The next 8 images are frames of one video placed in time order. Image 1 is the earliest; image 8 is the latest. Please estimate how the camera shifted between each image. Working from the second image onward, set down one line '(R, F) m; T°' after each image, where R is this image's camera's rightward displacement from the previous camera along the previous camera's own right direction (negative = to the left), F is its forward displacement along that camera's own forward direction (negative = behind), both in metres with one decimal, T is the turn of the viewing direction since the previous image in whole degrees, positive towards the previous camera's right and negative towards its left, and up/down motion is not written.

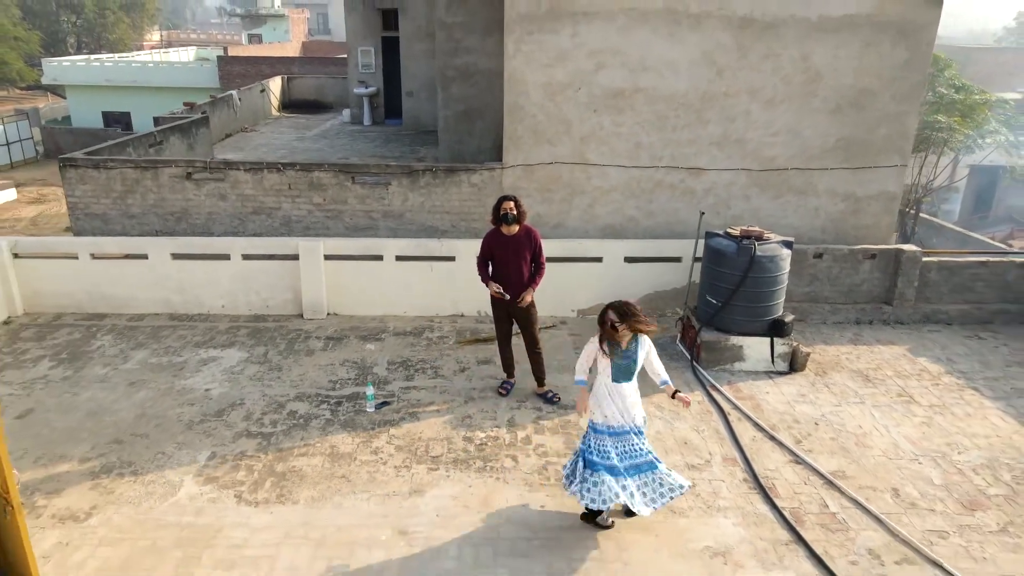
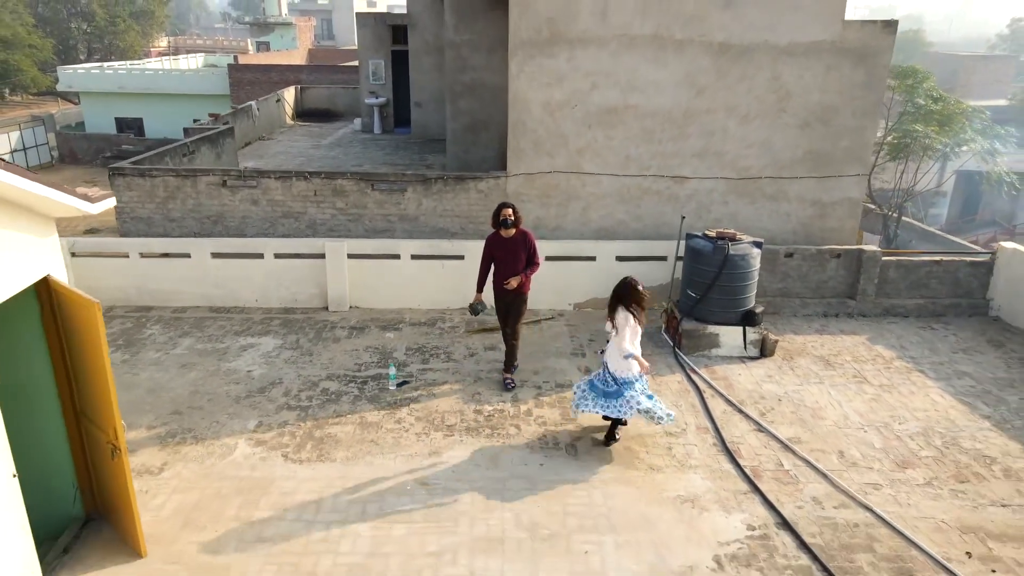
(0.0, -0.8) m; 0°
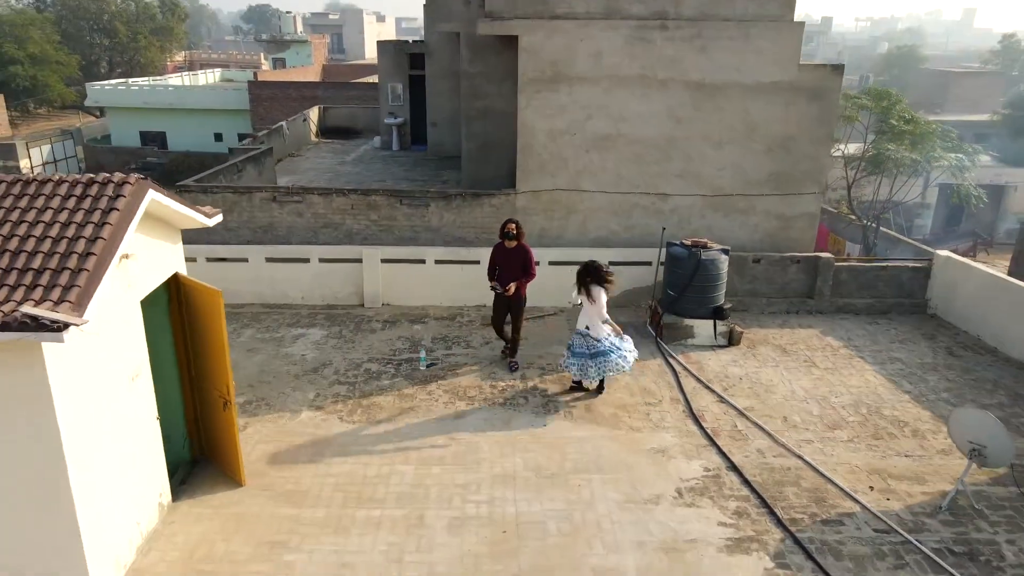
(0.0, -1.3) m; 0°
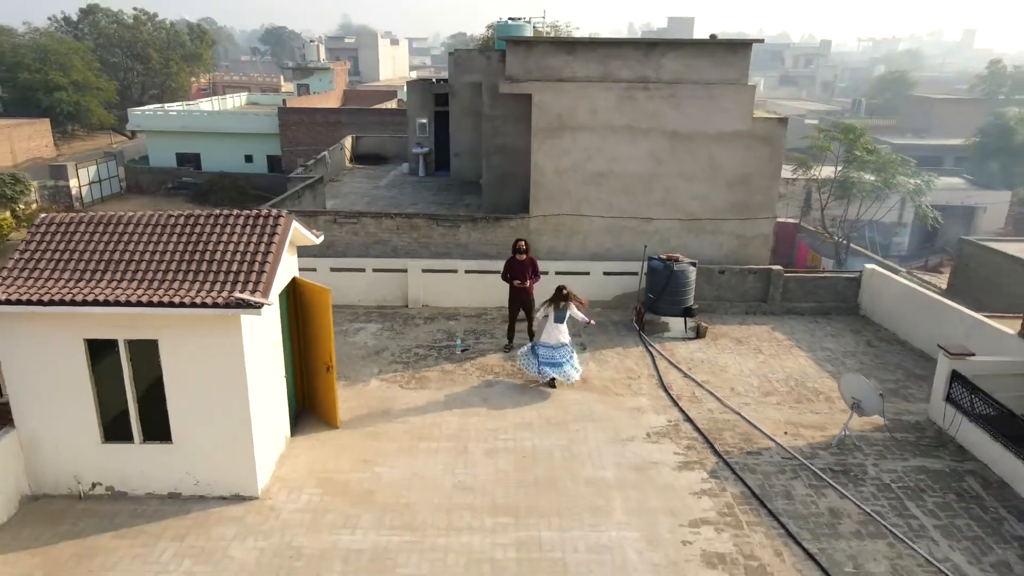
(-0.1, -2.2) m; -1°
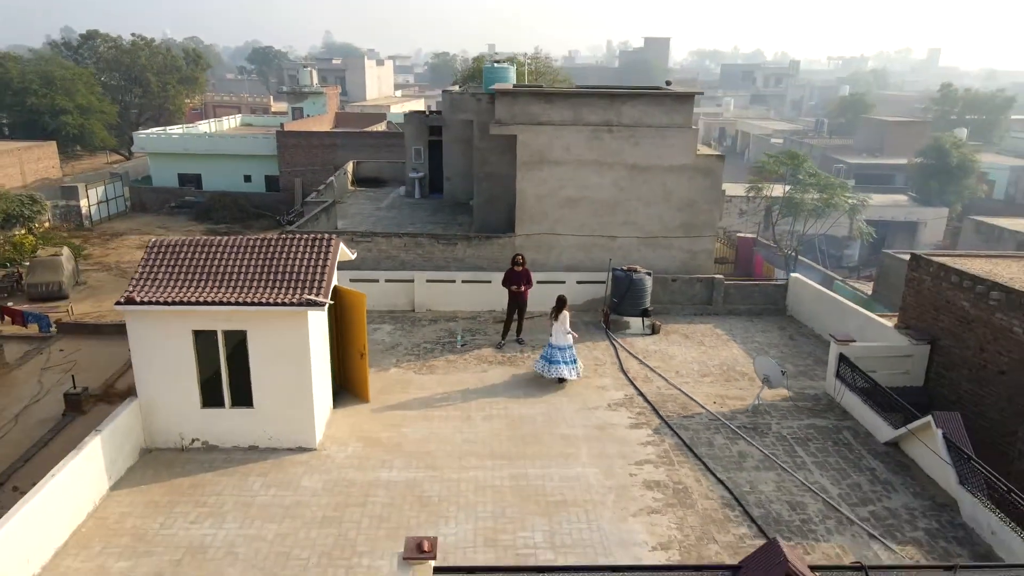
(-0.1, -2.3) m; +1°
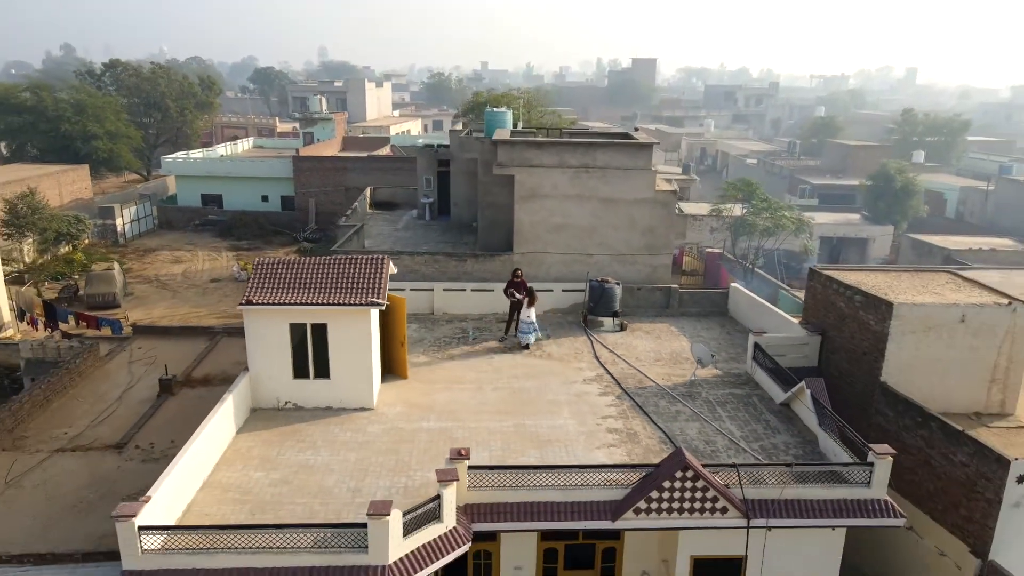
(-0.2, -3.5) m; +1°
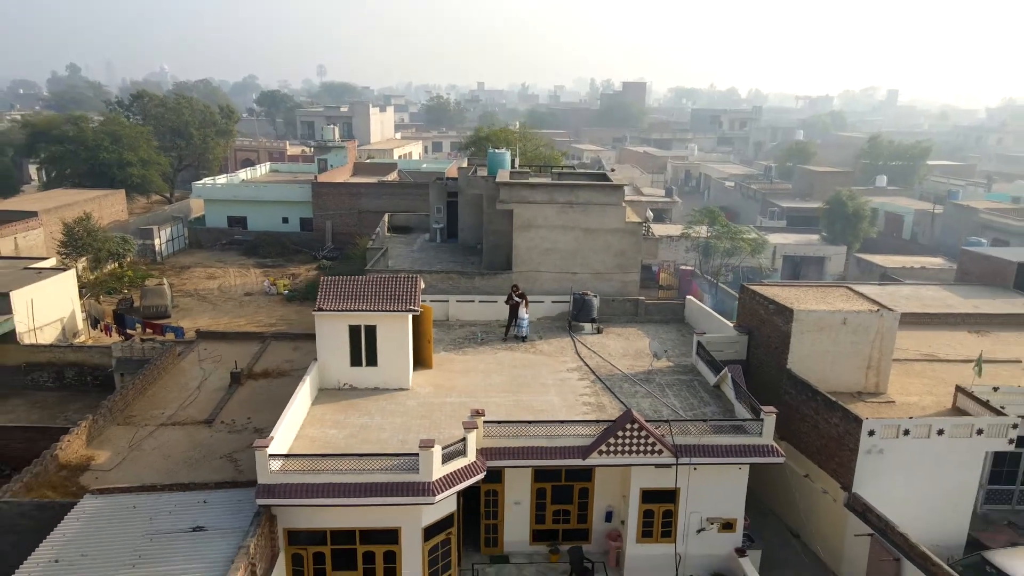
(-0.1, -4.2) m; 0°
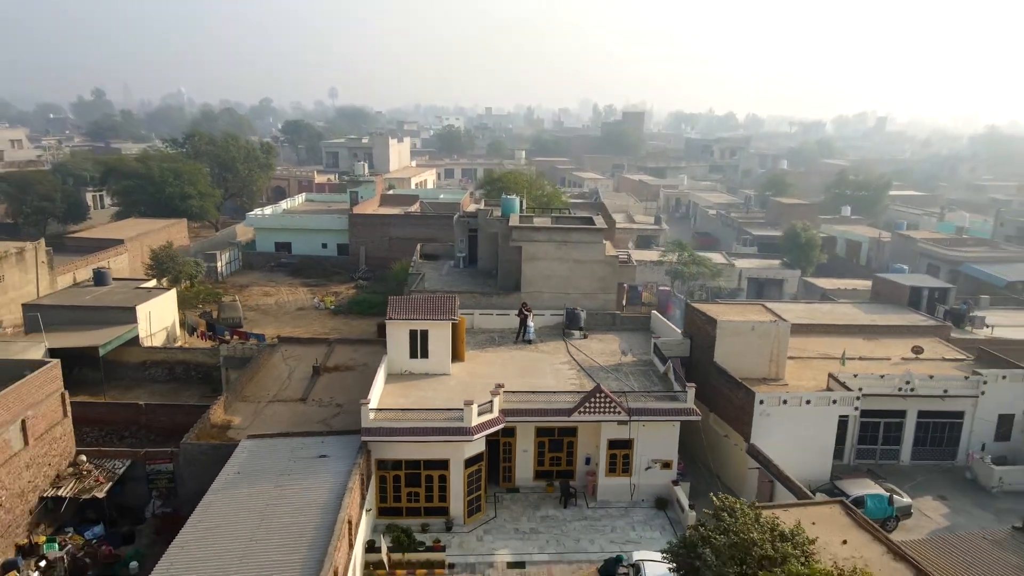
(-0.1, -7.1) m; 0°
